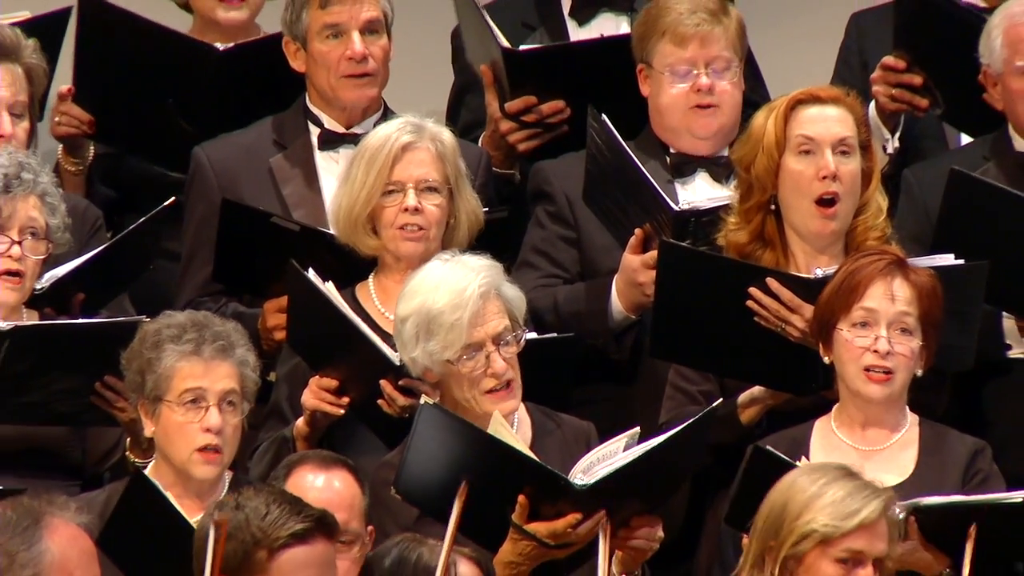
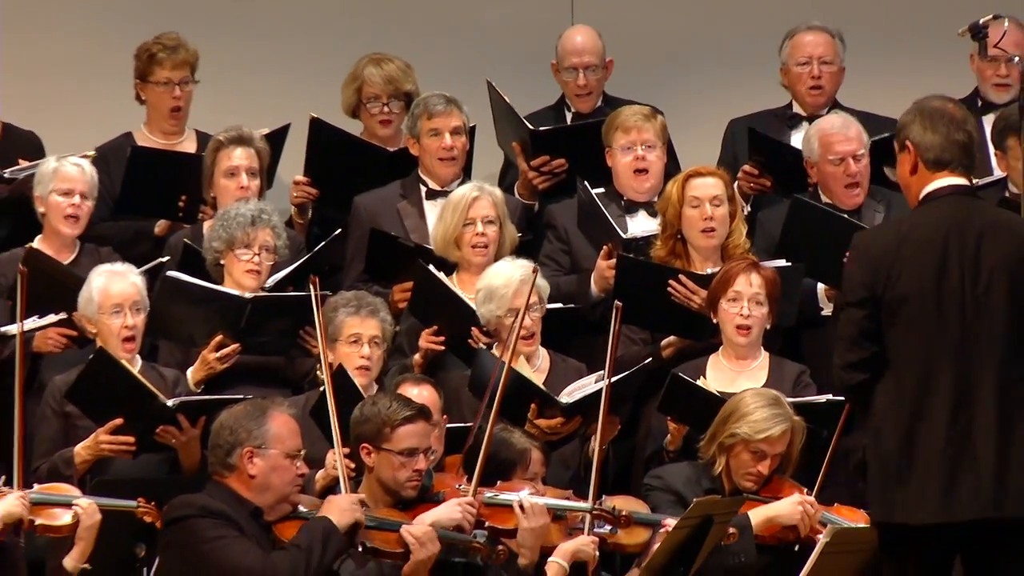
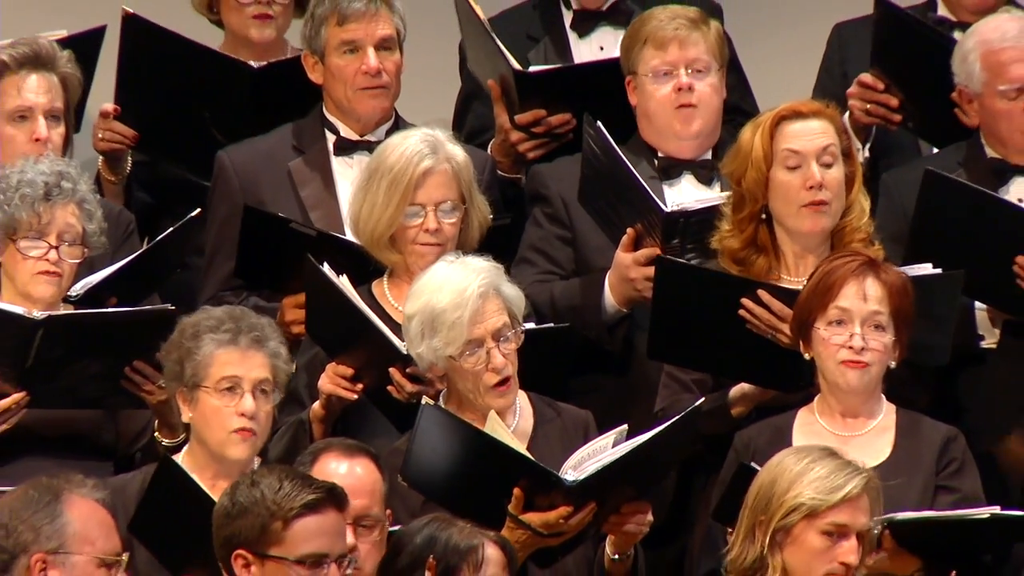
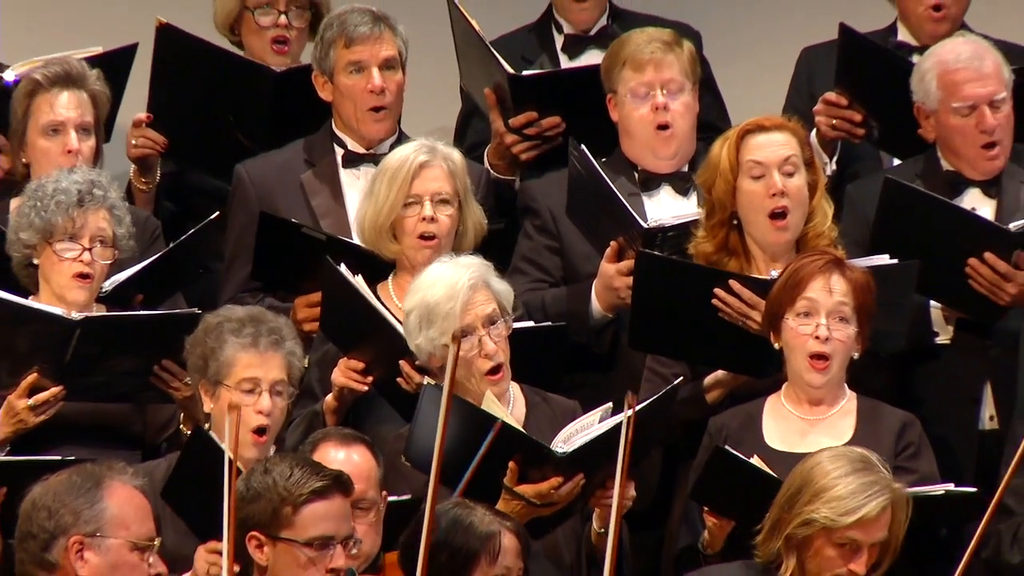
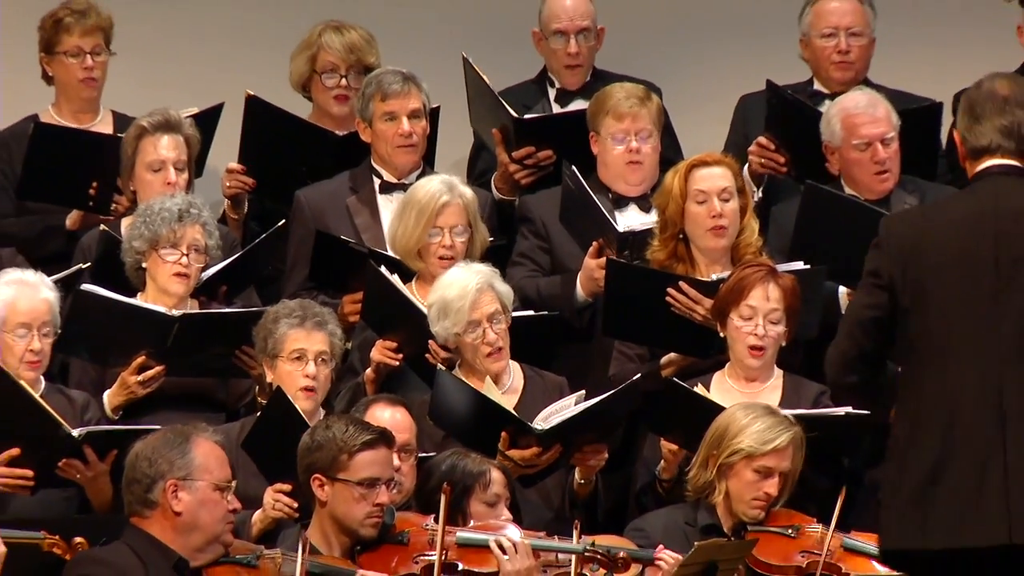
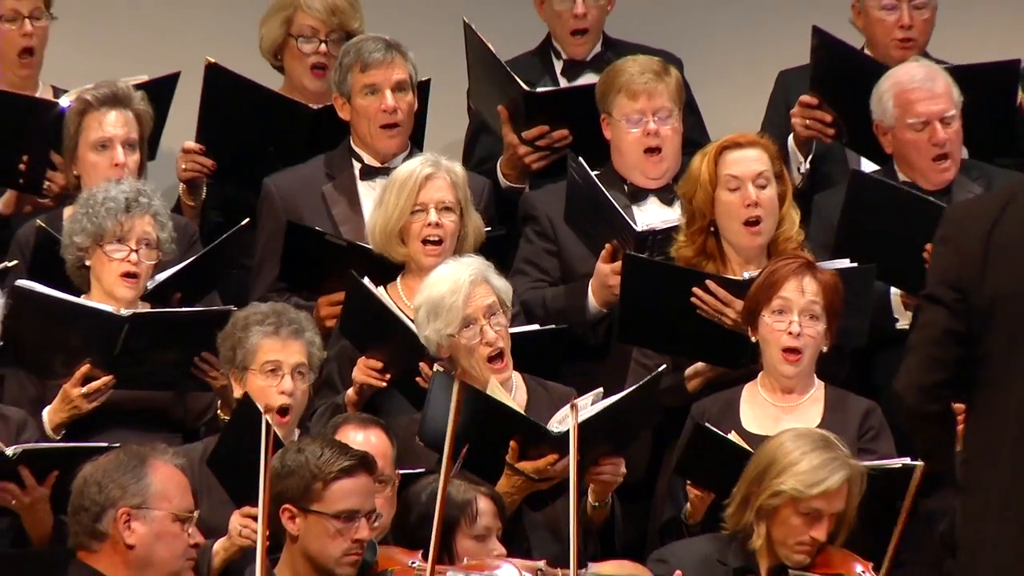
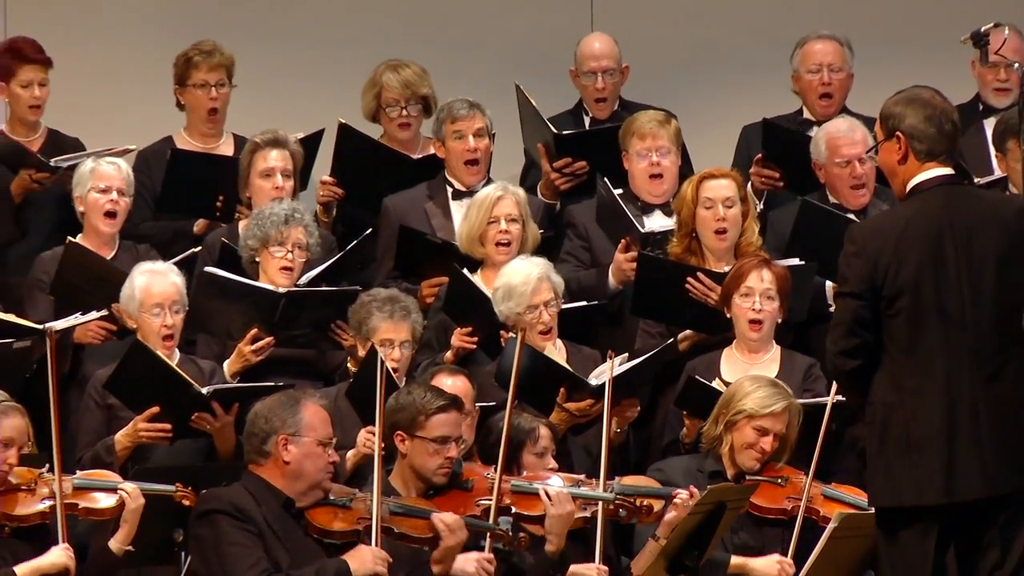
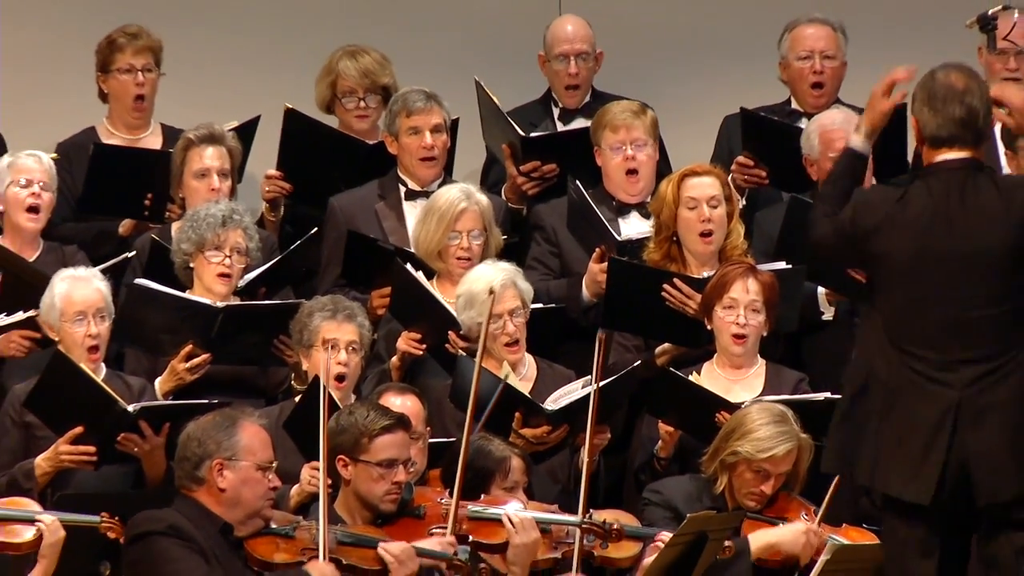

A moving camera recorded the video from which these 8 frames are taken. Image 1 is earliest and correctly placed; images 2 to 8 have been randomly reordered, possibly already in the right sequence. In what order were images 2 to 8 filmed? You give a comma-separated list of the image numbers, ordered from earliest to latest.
3, 4, 6, 5, 8, 2, 7
